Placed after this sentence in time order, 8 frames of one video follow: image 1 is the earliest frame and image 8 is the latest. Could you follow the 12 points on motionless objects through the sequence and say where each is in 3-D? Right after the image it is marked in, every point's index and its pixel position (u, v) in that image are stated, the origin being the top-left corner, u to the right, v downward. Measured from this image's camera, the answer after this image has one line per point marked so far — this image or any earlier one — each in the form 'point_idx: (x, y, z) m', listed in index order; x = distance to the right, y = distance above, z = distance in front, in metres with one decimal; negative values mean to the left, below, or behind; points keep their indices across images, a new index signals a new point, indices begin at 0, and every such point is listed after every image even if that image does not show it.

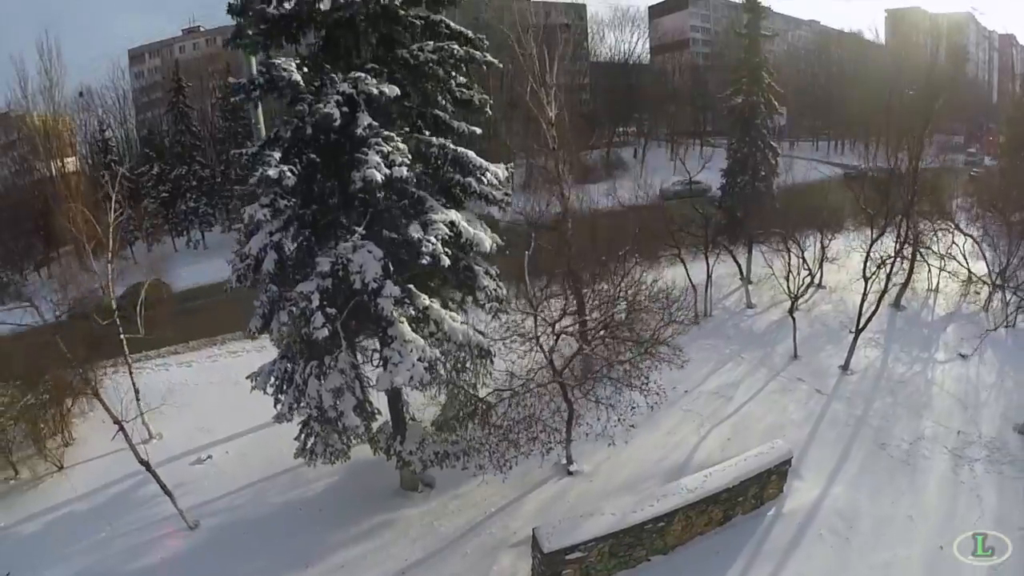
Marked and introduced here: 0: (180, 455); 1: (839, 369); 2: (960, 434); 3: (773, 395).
0: (-7.5, -3.9, +14.7) m
1: (+8.2, -2.1, +15.8) m
2: (+9.5, -3.1, +13.4) m
3: (+6.1, -2.6, +15.0) m
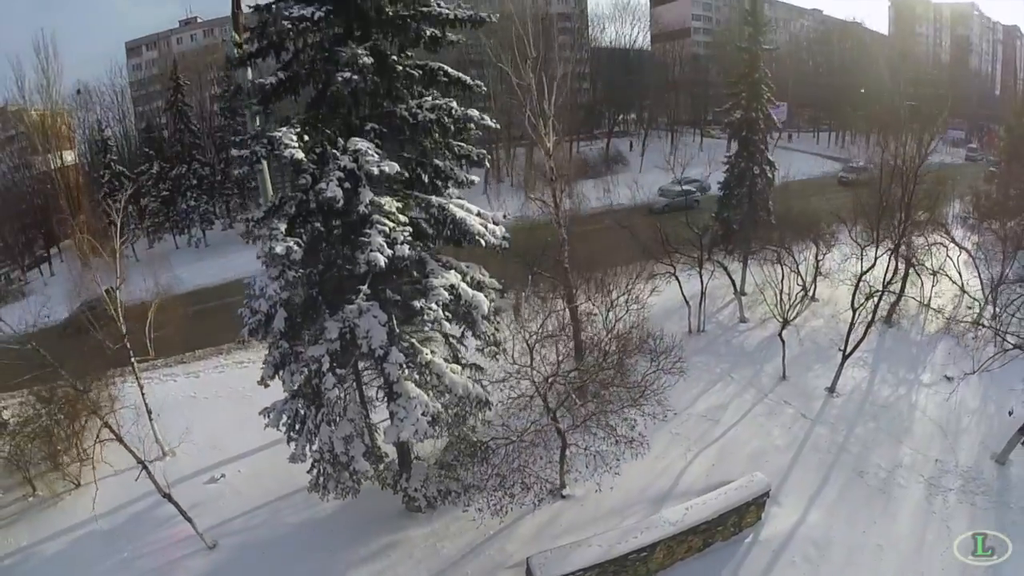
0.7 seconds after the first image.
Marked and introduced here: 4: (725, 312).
0: (-7.6, -4.5, +15.3) m
1: (+8.1, -2.7, +16.3) m
2: (+9.5, -3.9, +14.0) m
3: (+6.1, -3.2, +15.6) m
4: (+6.7, -0.8, +19.7) m
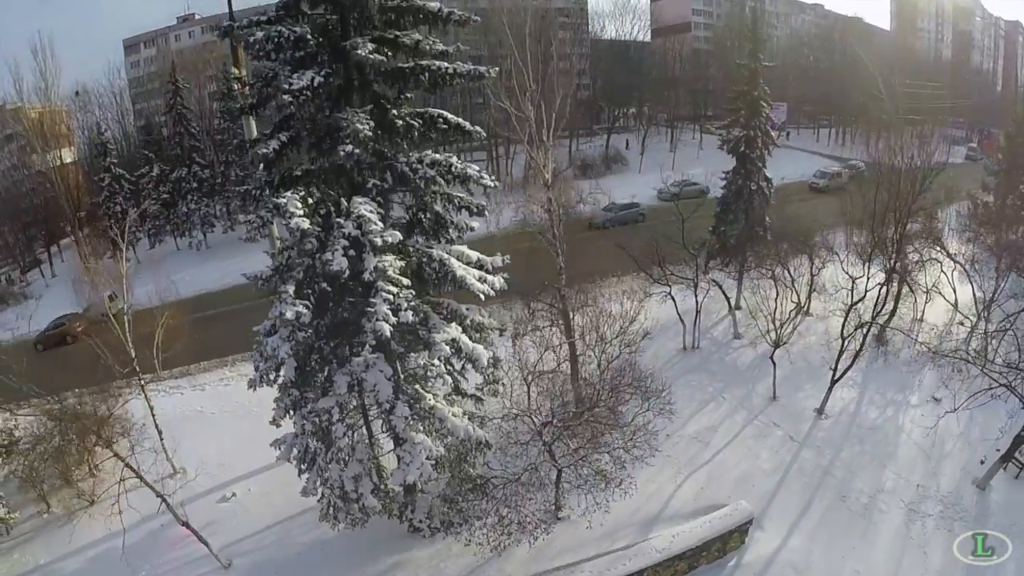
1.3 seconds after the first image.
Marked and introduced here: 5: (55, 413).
0: (-7.7, -5.2, +15.8) m
1: (+8.1, -3.4, +16.8) m
2: (+9.4, -4.6, +14.6) m
3: (+6.0, -3.9, +16.1) m
4: (+6.7, -1.3, +20.1) m
5: (-11.8, -3.2, +16.3) m
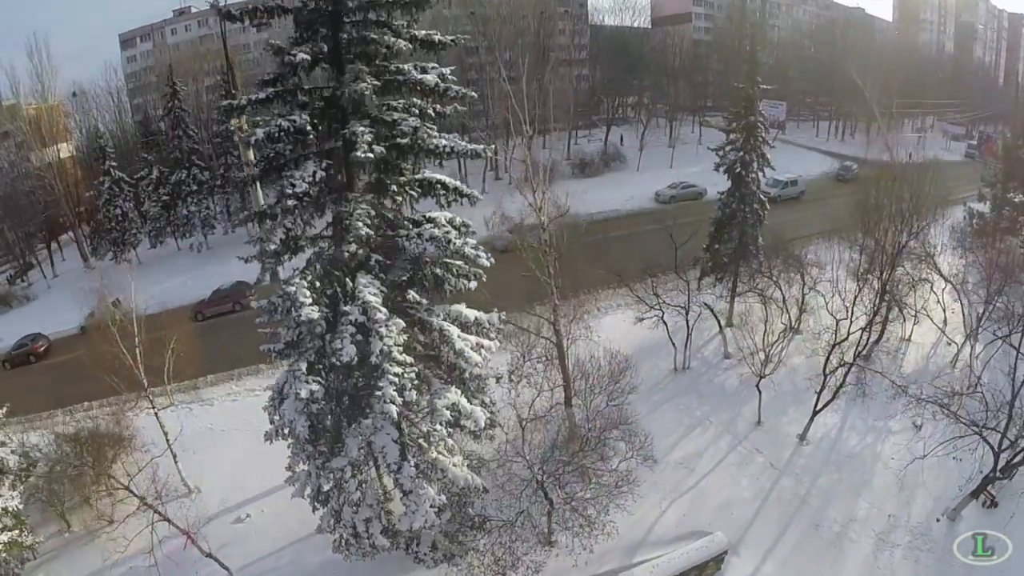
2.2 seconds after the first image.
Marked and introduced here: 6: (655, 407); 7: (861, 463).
0: (-7.7, -6.0, +16.7) m
1: (+8.0, -4.2, +17.6) m
2: (+9.3, -5.6, +15.5) m
3: (+5.9, -4.8, +16.9) m
4: (+6.6, -1.9, +20.8) m
5: (-11.9, -4.0, +17.0) m
6: (+4.2, -3.5, +18.6) m
7: (+9.4, -4.7, +16.8) m
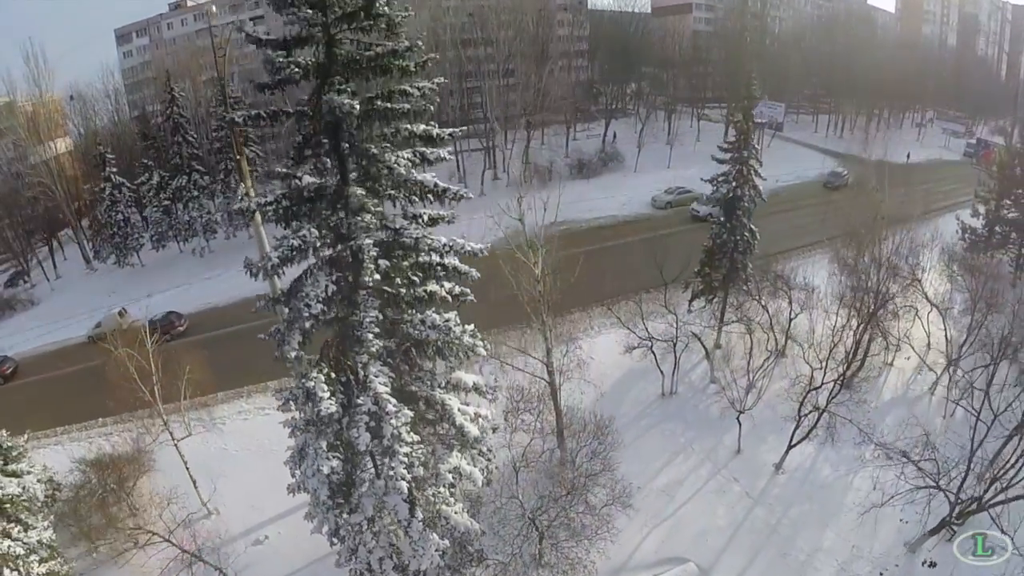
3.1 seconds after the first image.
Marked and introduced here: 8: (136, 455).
0: (-7.9, -7.1, +18.0) m
1: (+7.9, -5.4, +18.8) m
2: (+9.2, -7.0, +16.8) m
3: (+5.8, -6.0, +18.1) m
4: (+6.4, -2.8, +21.8) m
5: (-12.1, -5.1, +18.1) m
6: (+4.1, -4.6, +19.8) m
7: (+9.2, -5.9, +18.0) m
8: (-11.4, -4.9, +18.6) m
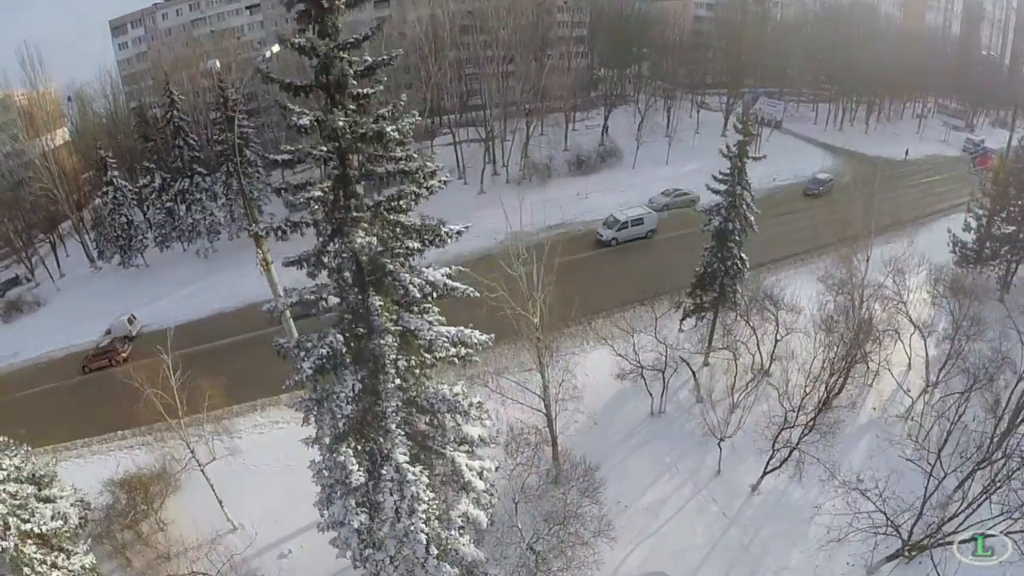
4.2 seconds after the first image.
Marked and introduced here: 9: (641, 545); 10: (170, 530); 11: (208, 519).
0: (-8.0, -8.3, +19.7) m
1: (+7.8, -6.6, +20.4) m
2: (+9.1, -8.4, +18.6) m
3: (+5.7, -7.2, +19.8) m
4: (+6.3, -3.7, +23.1) m
5: (-12.2, -6.2, +19.6) m
6: (+4.0, -5.6, +21.3) m
7: (+9.1, -7.2, +19.7) m
8: (-11.5, -5.9, +20.1) m
9: (+4.0, -7.9, +19.0) m
10: (-10.7, -7.6, +19.6) m
11: (-9.8, -7.3, +20.0) m
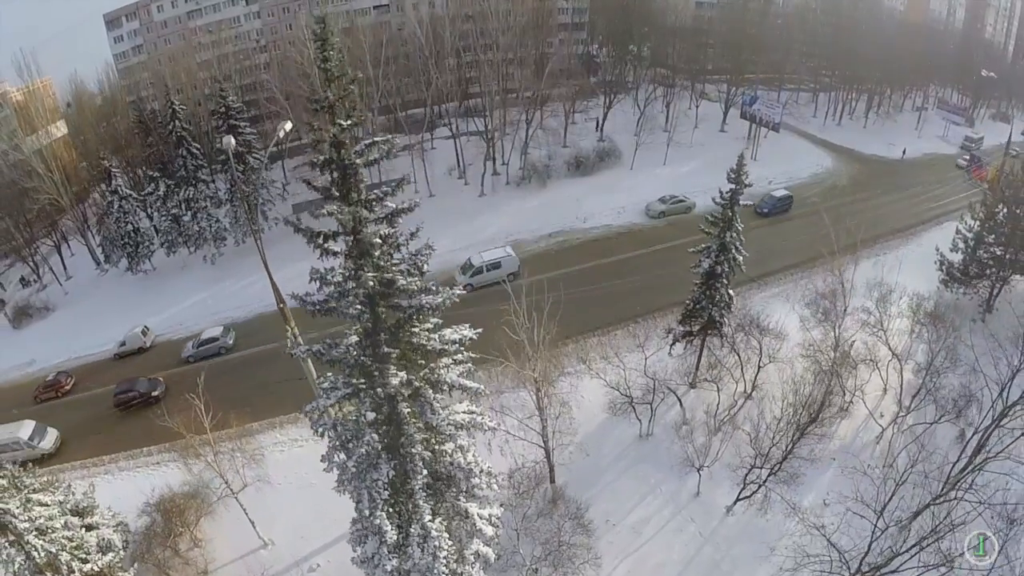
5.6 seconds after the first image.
0: (-8.1, -9.7, +22.1) m
1: (+7.7, -8.1, +22.7) m
2: (+9.0, -10.2, +21.2) m
3: (+5.6, -8.8, +22.2) m
4: (+6.3, -4.9, +25.0) m
5: (-12.2, -7.6, +21.6) m
6: (+3.9, -7.0, +23.4) m
7: (+9.1, -8.8, +22.1) m
8: (-11.5, -7.3, +22.1) m
9: (+3.9, -9.6, +21.4) m
10: (-10.7, -9.1, +21.9) m
11: (-9.8, -8.8, +22.3) m
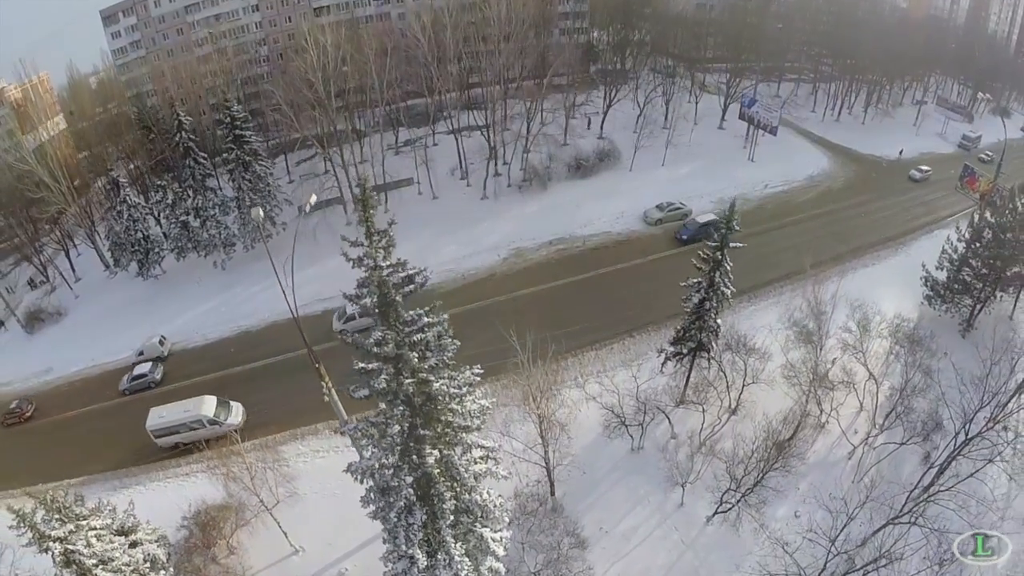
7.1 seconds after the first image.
0: (-8.0, -11.0, +24.7) m
1: (+7.8, -9.4, +25.3) m
2: (+9.1, -11.7, +24.0) m
3: (+5.7, -10.2, +24.8) m
4: (+6.4, -5.9, +27.1) m
5: (-12.1, -9.0, +23.9) m
6: (+4.0, -8.3, +25.8) m
7: (+9.2, -10.2, +24.8) m
8: (-11.4, -8.6, +24.3) m
9: (+4.0, -11.1, +24.1) m
10: (-10.6, -10.4, +24.3) m
11: (-9.7, -10.0, +24.7) m
